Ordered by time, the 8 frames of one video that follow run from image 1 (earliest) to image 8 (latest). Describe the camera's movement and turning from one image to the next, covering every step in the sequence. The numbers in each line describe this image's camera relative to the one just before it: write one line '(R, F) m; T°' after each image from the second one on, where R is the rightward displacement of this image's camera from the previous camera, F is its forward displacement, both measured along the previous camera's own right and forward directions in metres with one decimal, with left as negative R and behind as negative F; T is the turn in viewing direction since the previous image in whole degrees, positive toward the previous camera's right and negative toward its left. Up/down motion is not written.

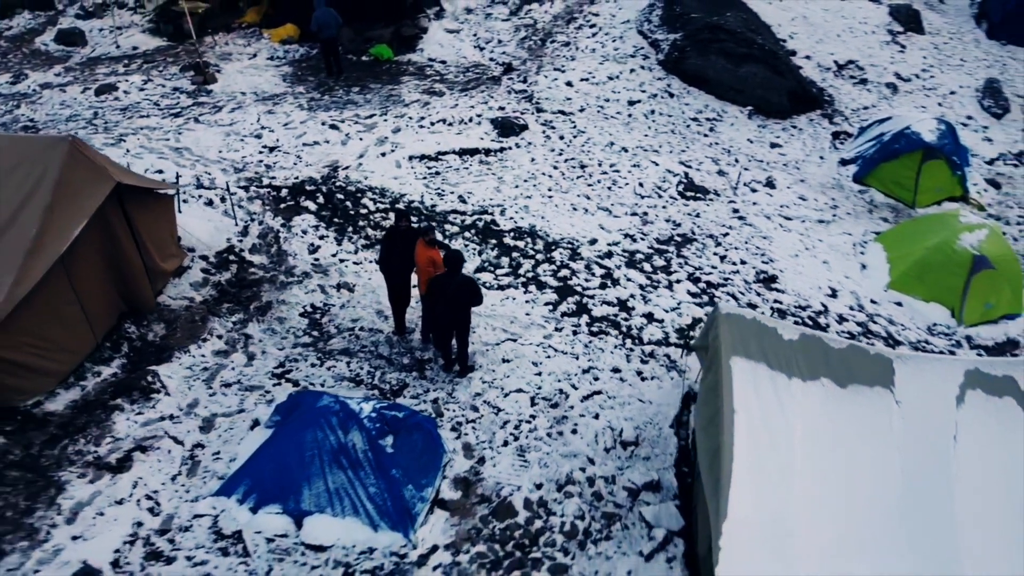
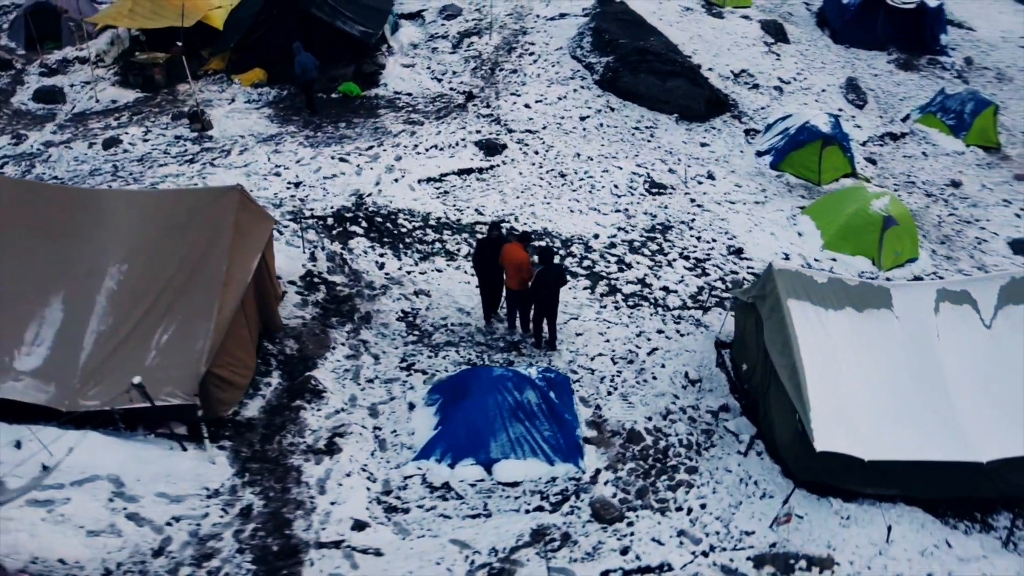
(-2.4, -1.5) m; +11°
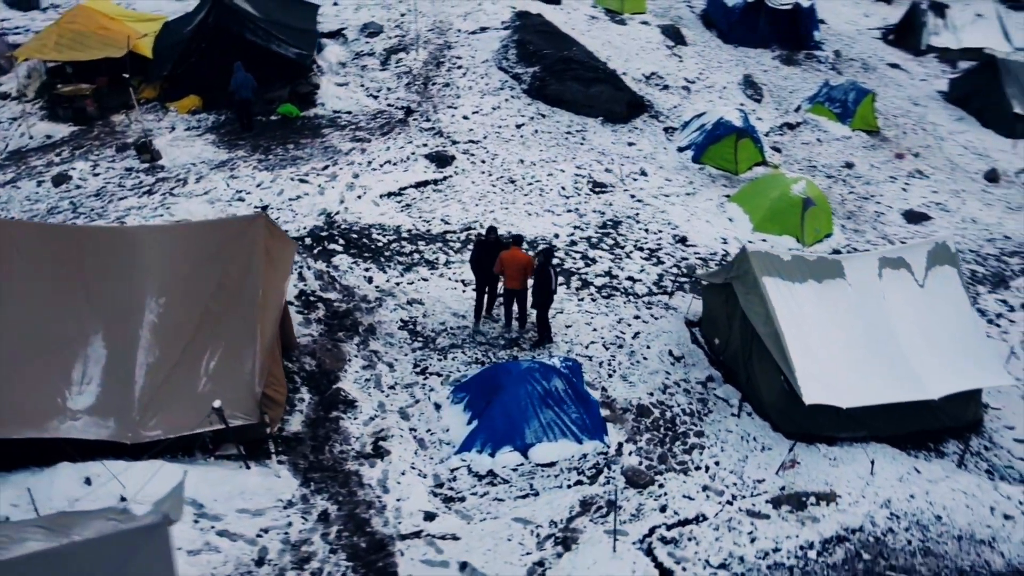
(-1.3, -0.6) m; +8°
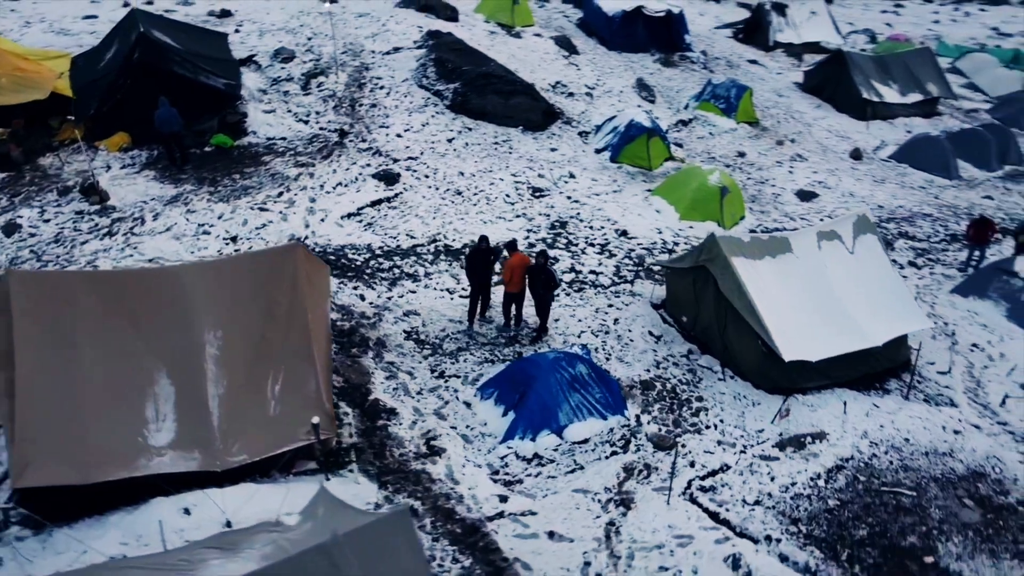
(-1.7, -0.7) m; +10°
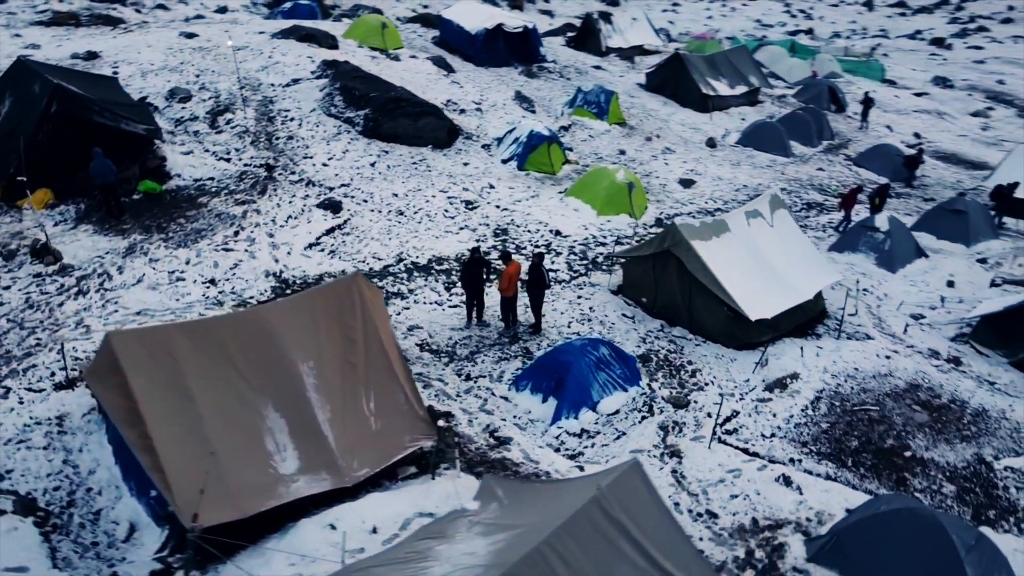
(-2.5, -0.8) m; +13°
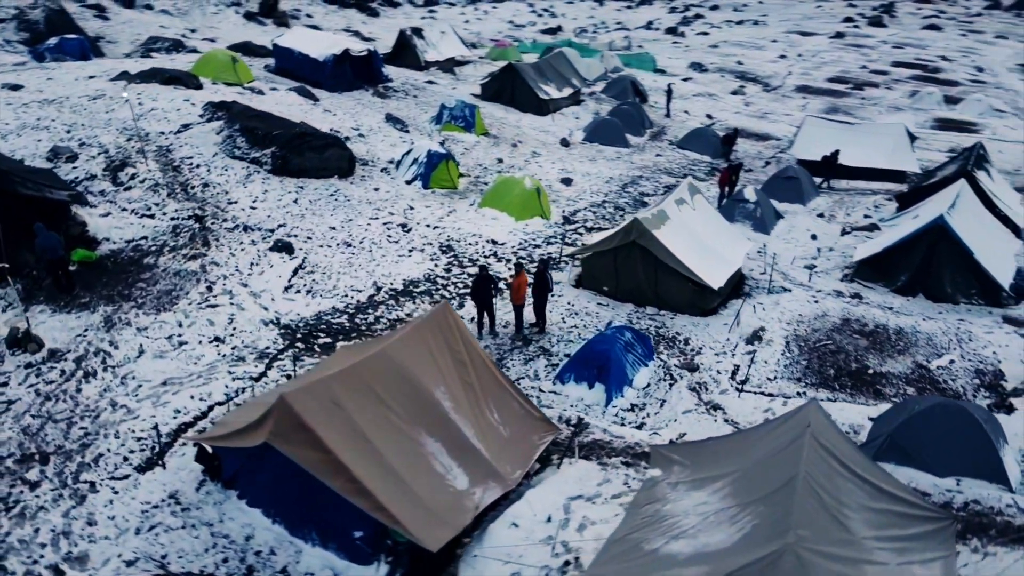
(-3.6, -0.6) m; +17°
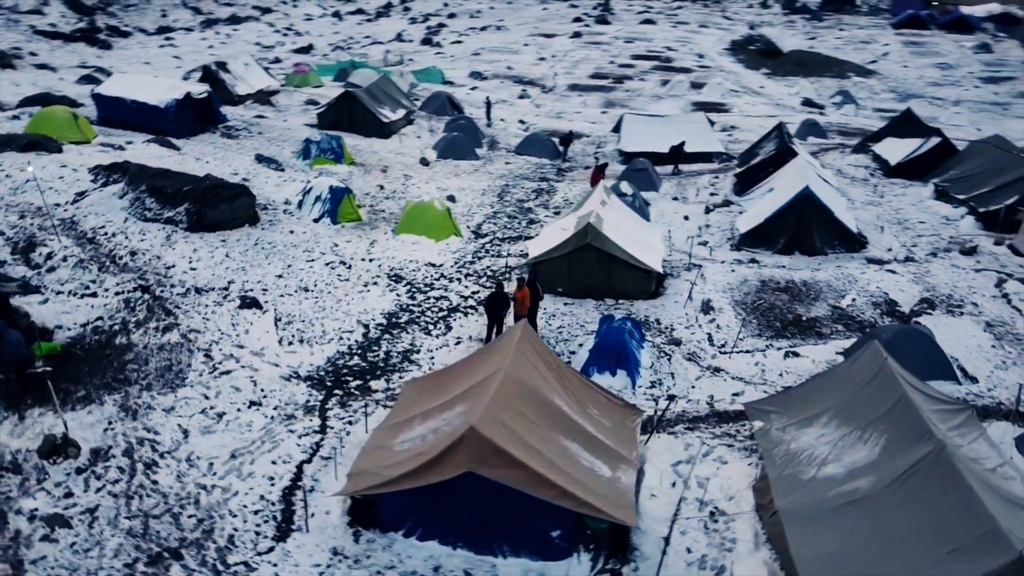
(-4.0, -0.5) m; +18°
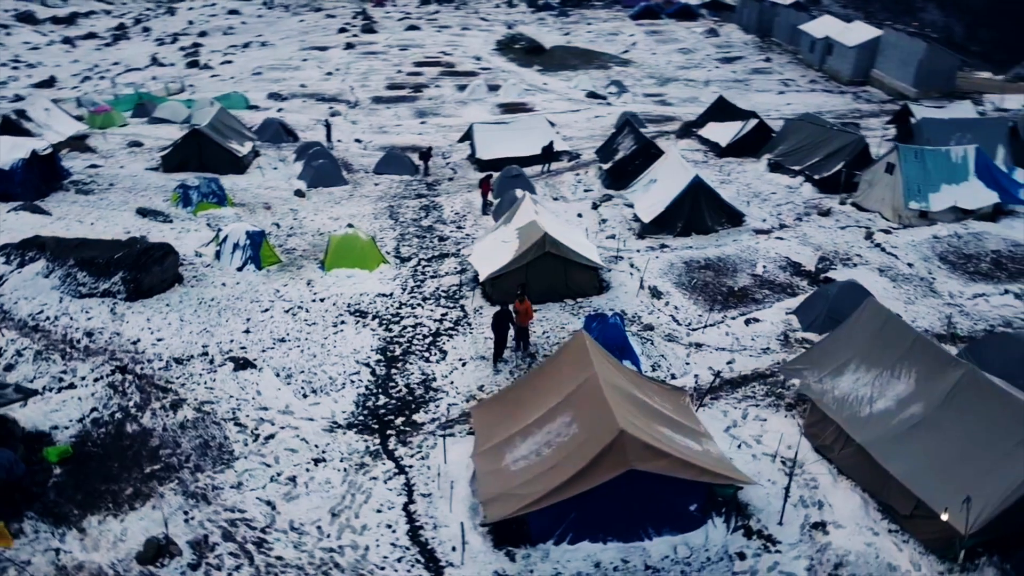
(-4.0, -0.2) m; +17°
